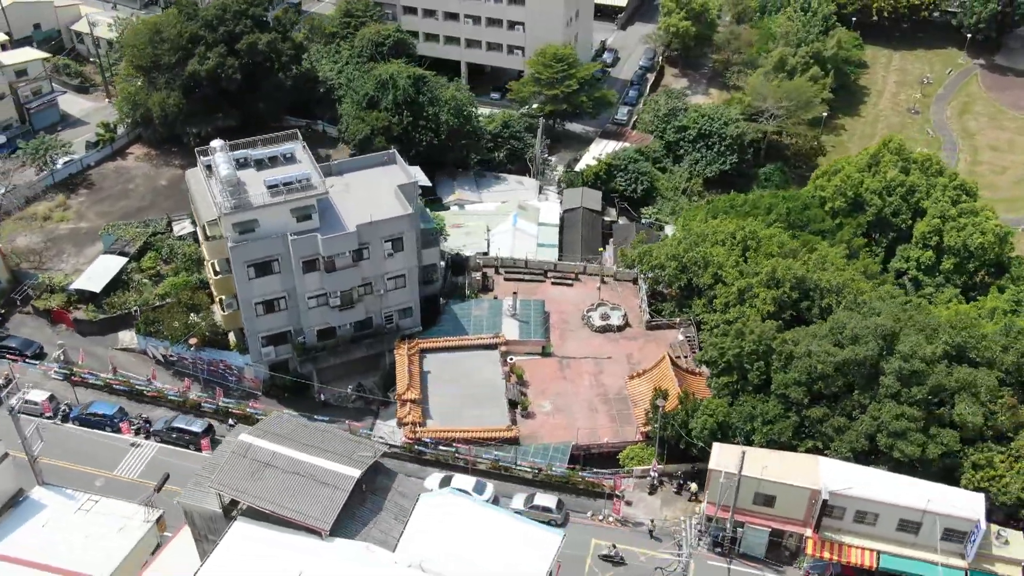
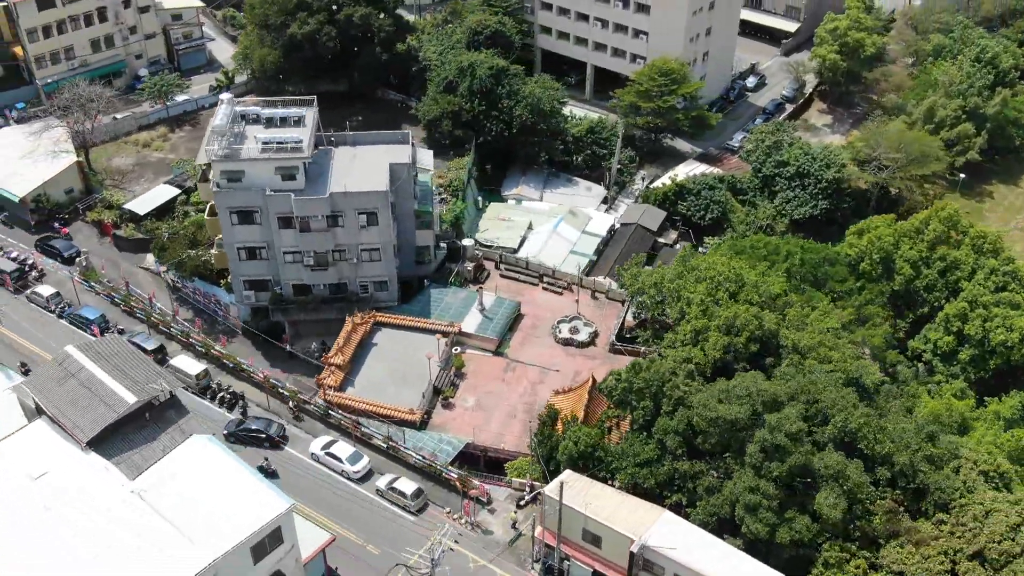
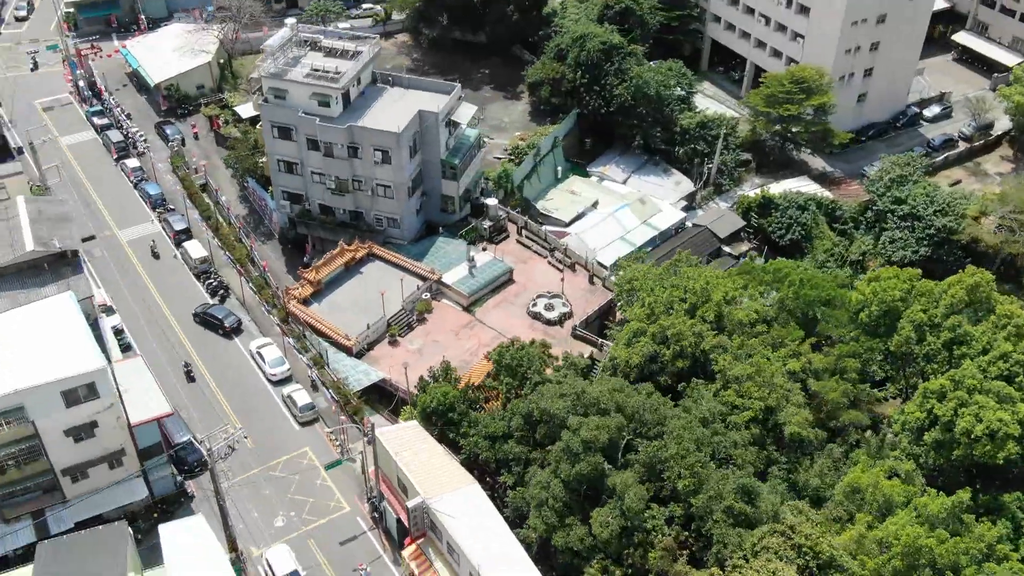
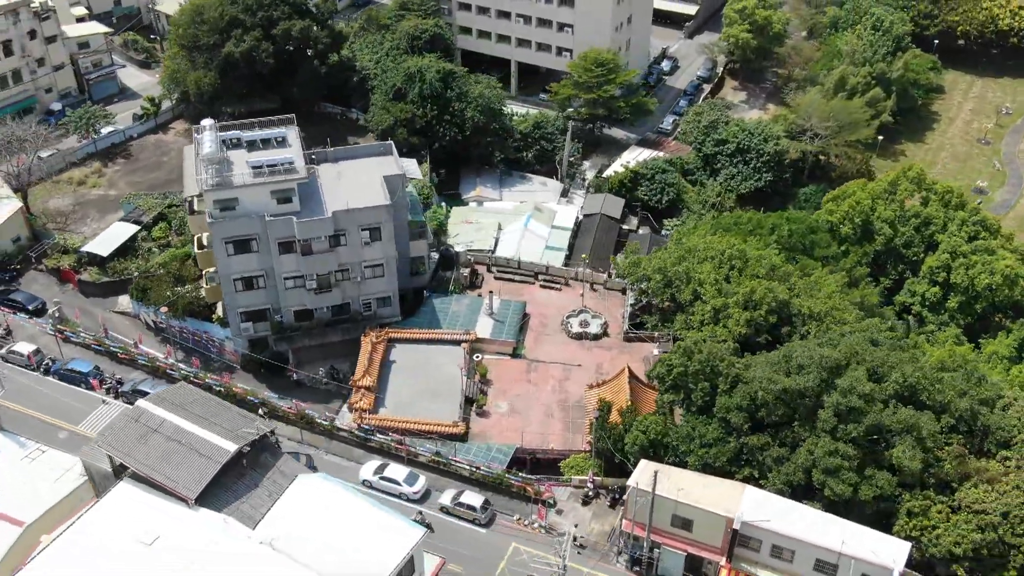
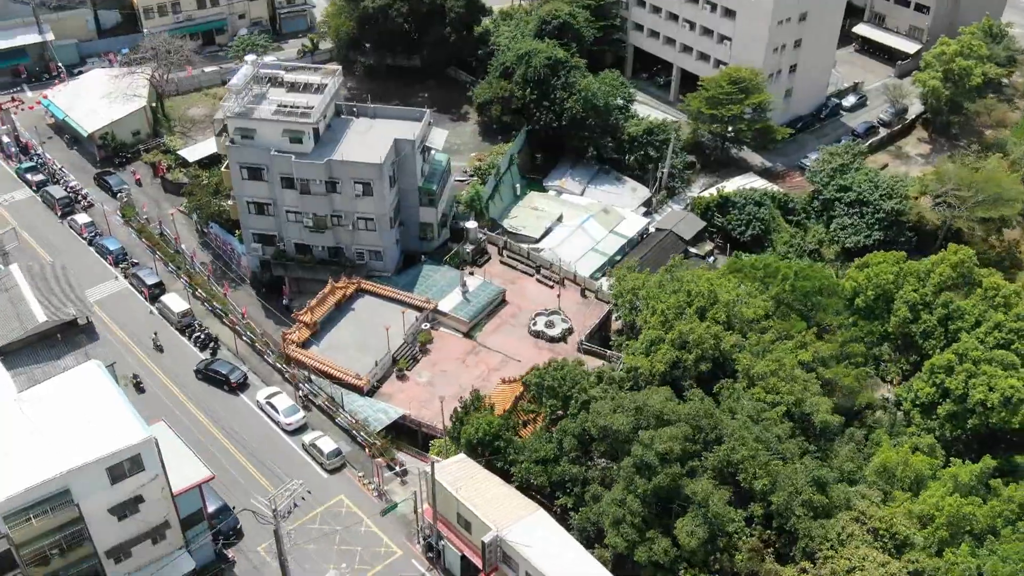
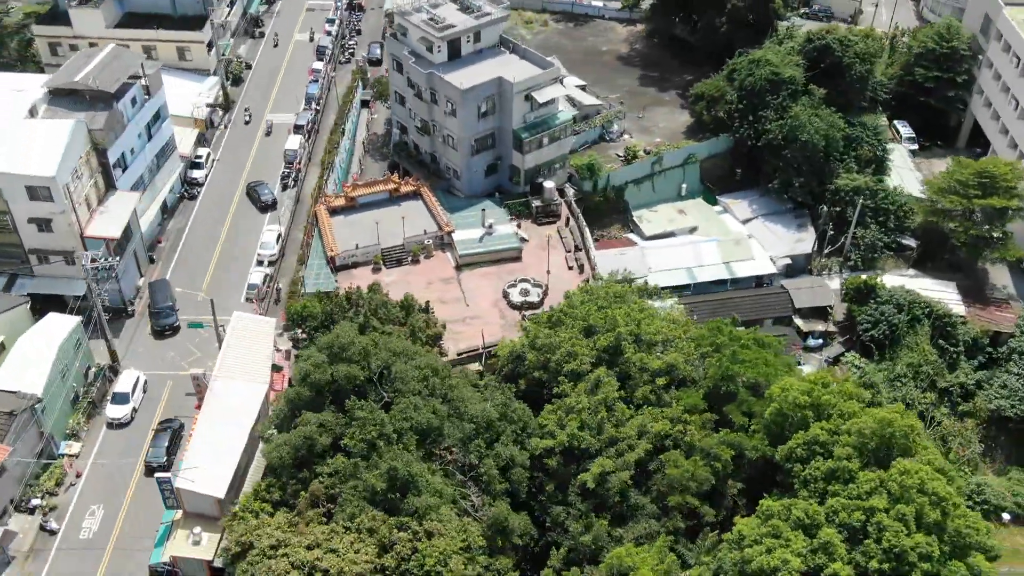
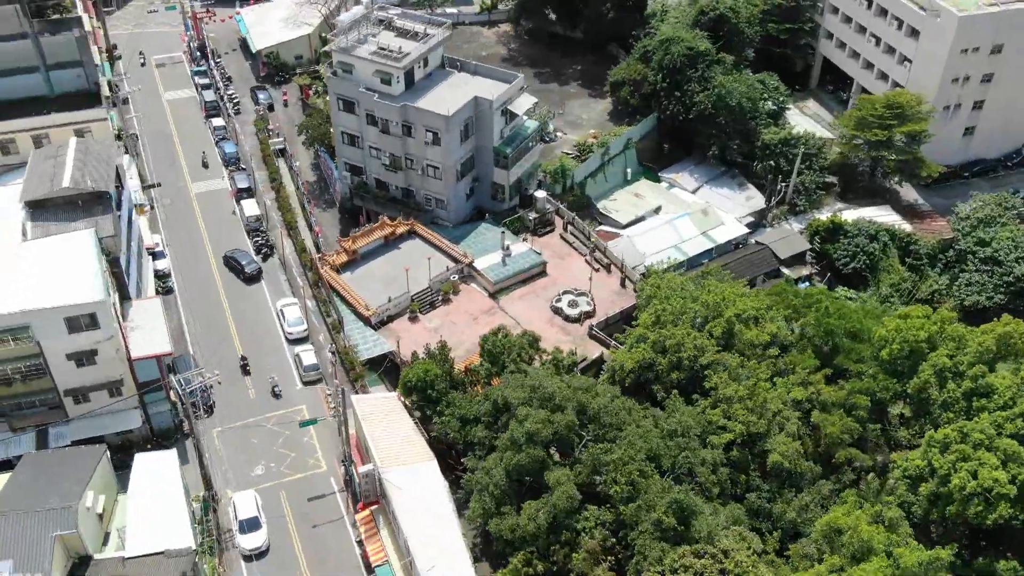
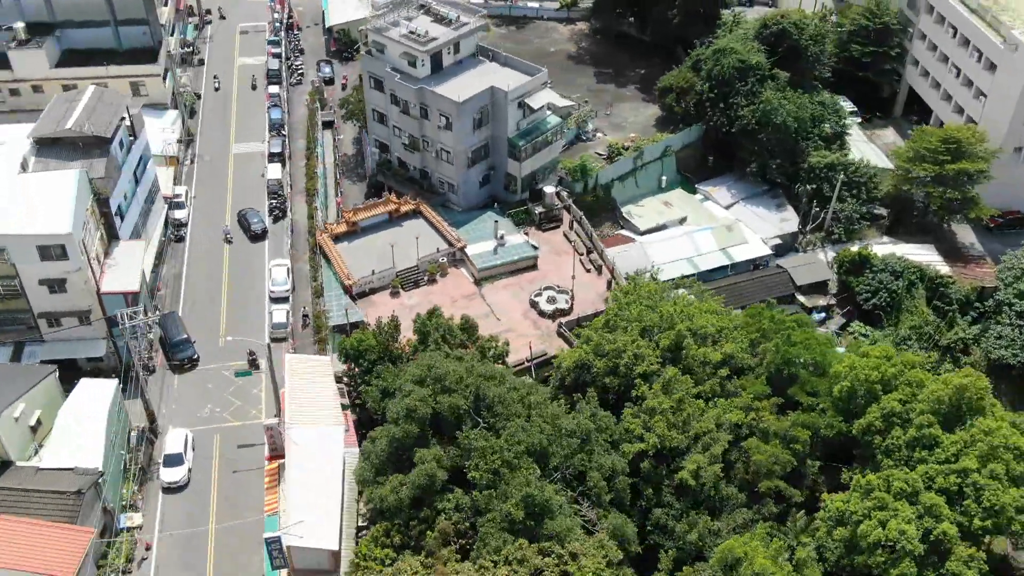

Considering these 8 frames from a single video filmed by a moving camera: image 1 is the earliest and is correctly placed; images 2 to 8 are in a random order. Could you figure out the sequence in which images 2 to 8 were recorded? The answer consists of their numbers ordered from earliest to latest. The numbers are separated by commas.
4, 2, 5, 3, 7, 8, 6
